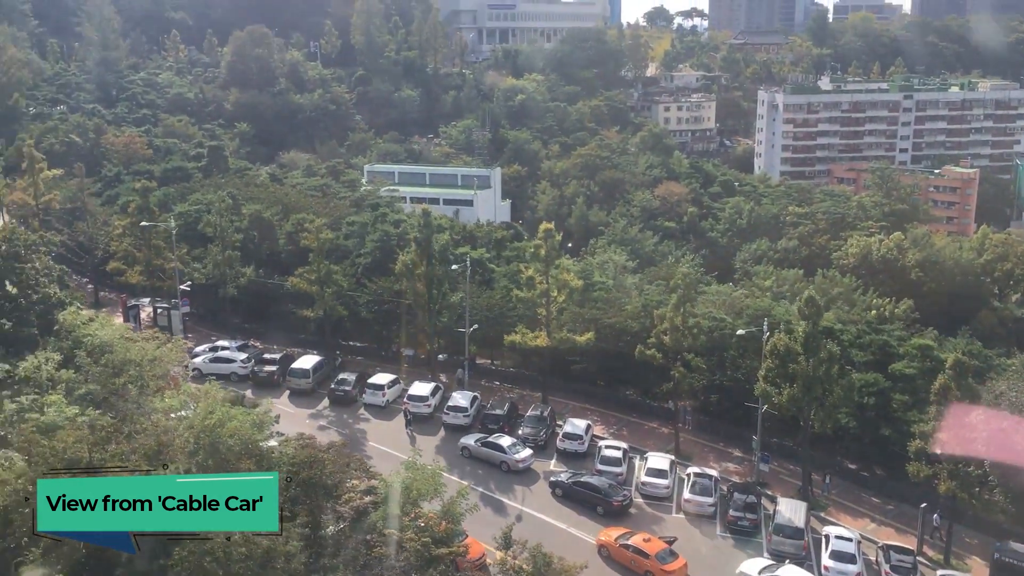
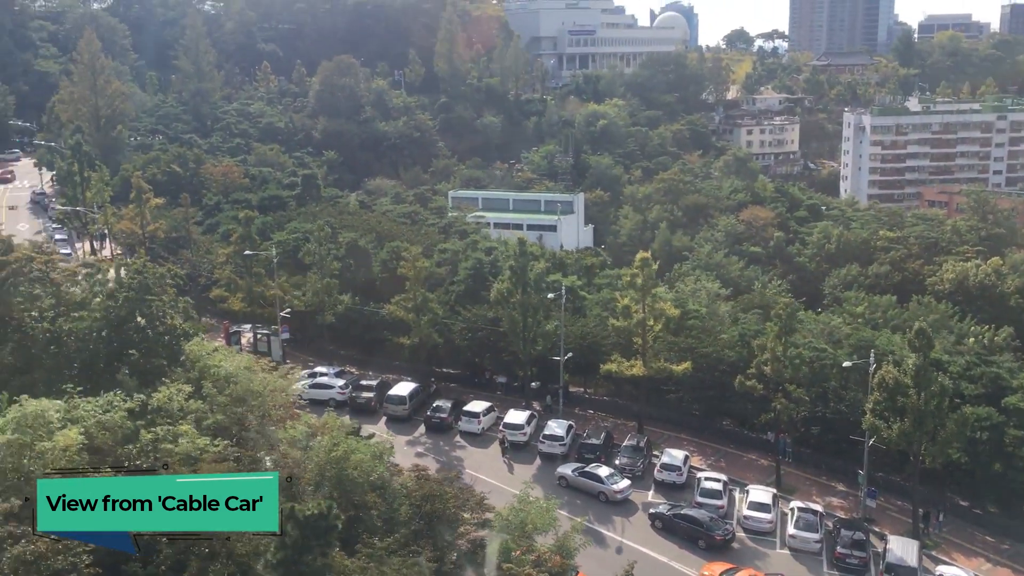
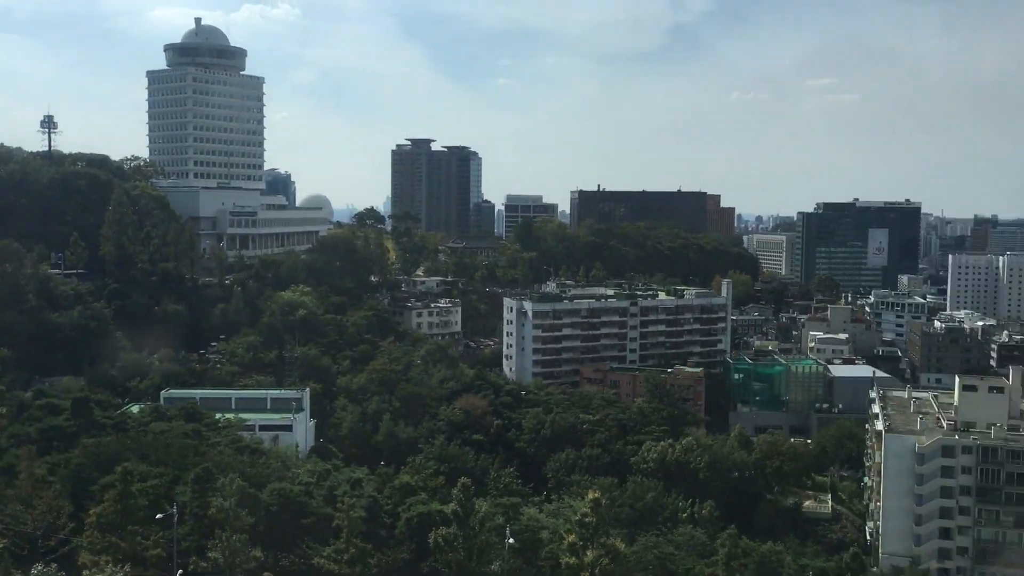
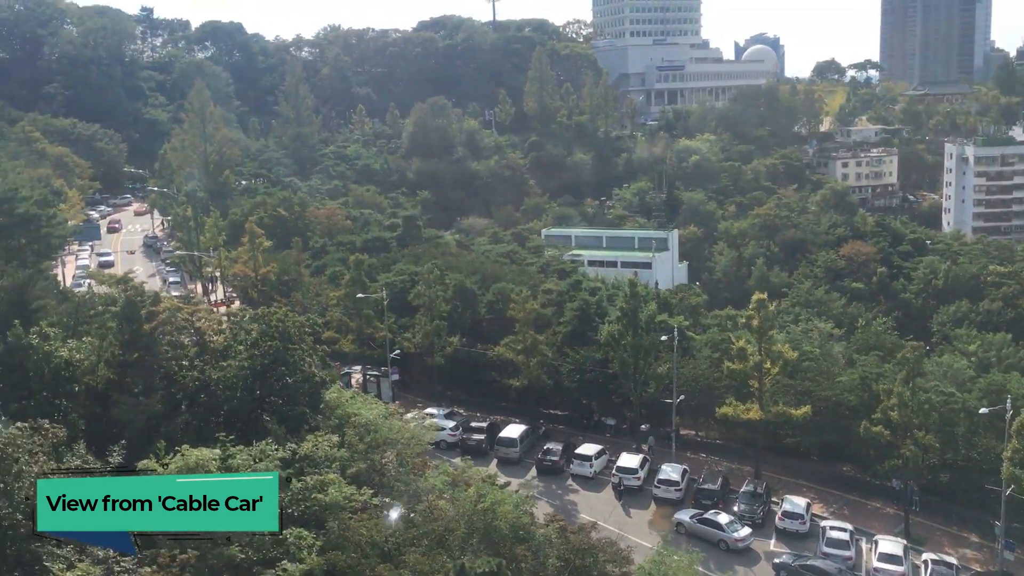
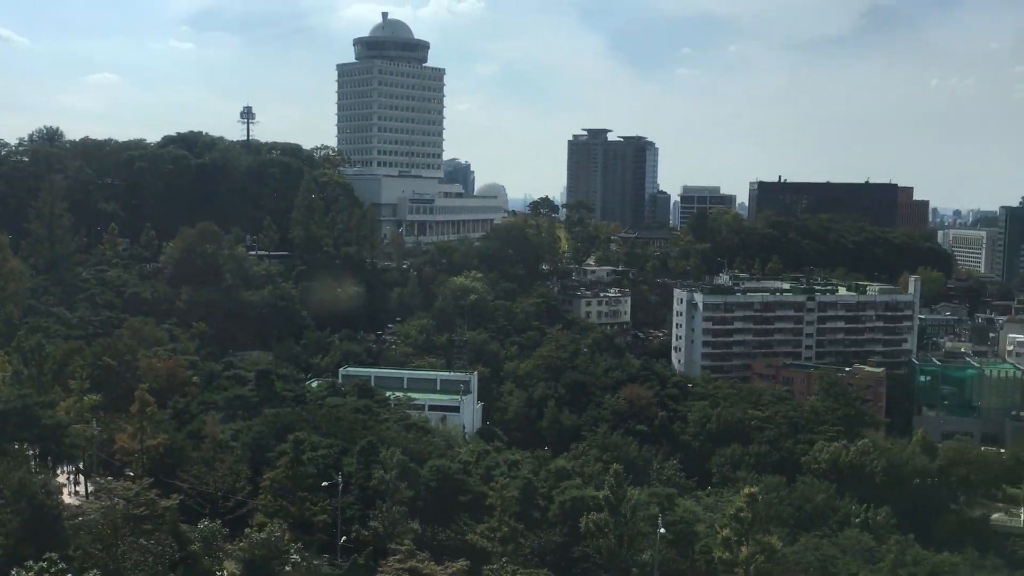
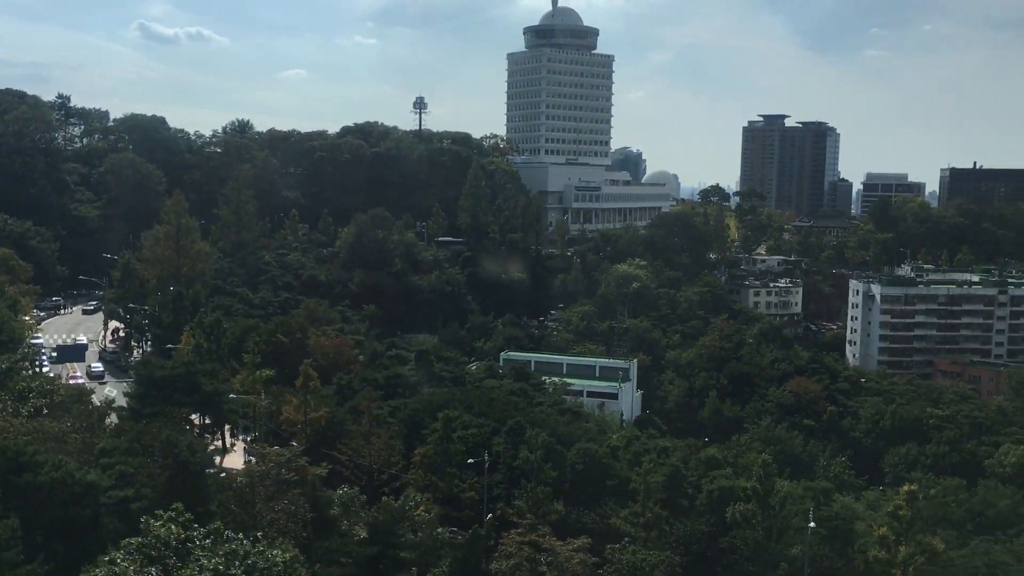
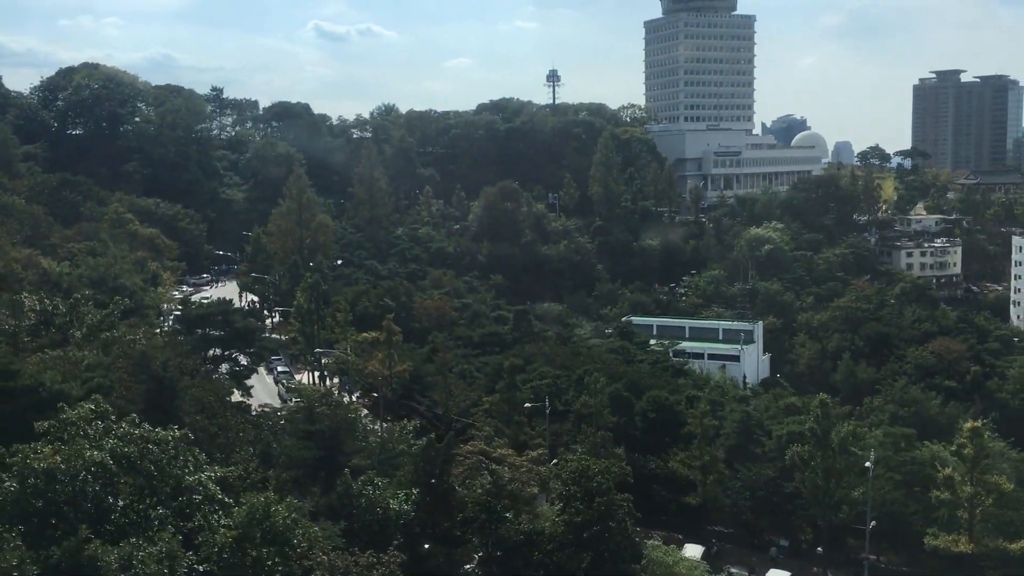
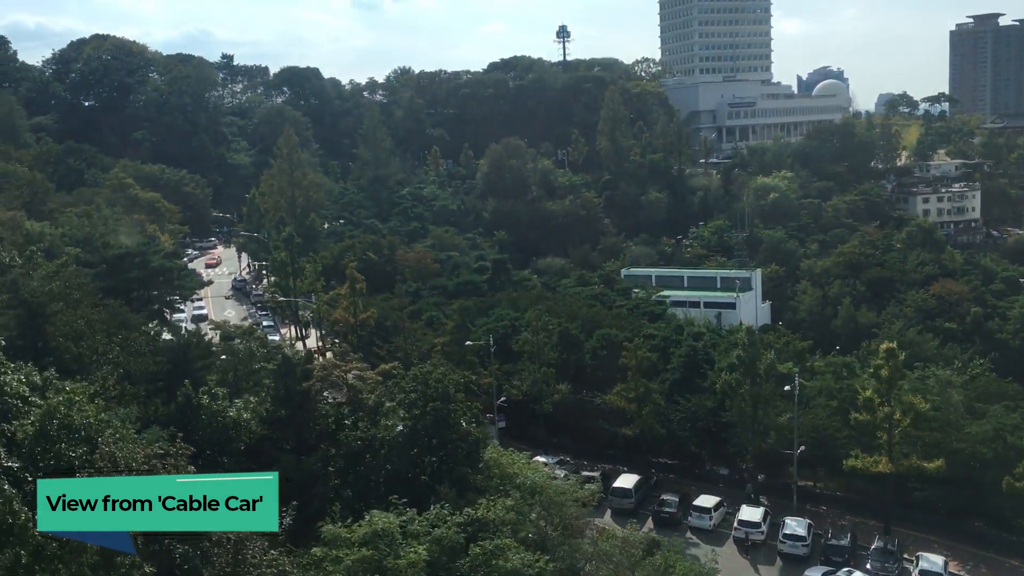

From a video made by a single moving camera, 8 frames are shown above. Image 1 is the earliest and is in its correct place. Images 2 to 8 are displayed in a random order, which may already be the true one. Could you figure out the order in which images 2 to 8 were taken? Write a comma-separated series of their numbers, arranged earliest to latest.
2, 4, 8, 7, 6, 5, 3
